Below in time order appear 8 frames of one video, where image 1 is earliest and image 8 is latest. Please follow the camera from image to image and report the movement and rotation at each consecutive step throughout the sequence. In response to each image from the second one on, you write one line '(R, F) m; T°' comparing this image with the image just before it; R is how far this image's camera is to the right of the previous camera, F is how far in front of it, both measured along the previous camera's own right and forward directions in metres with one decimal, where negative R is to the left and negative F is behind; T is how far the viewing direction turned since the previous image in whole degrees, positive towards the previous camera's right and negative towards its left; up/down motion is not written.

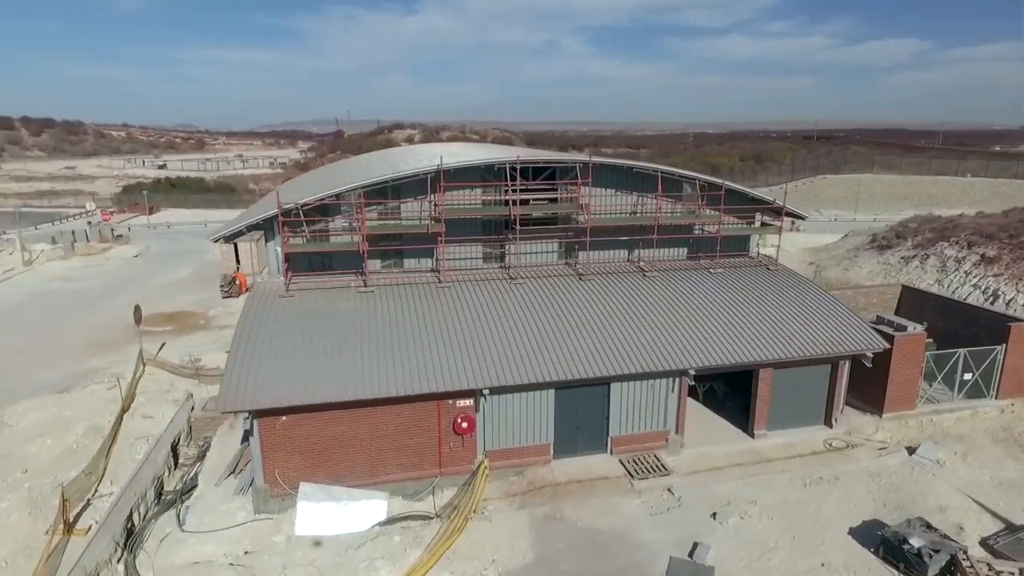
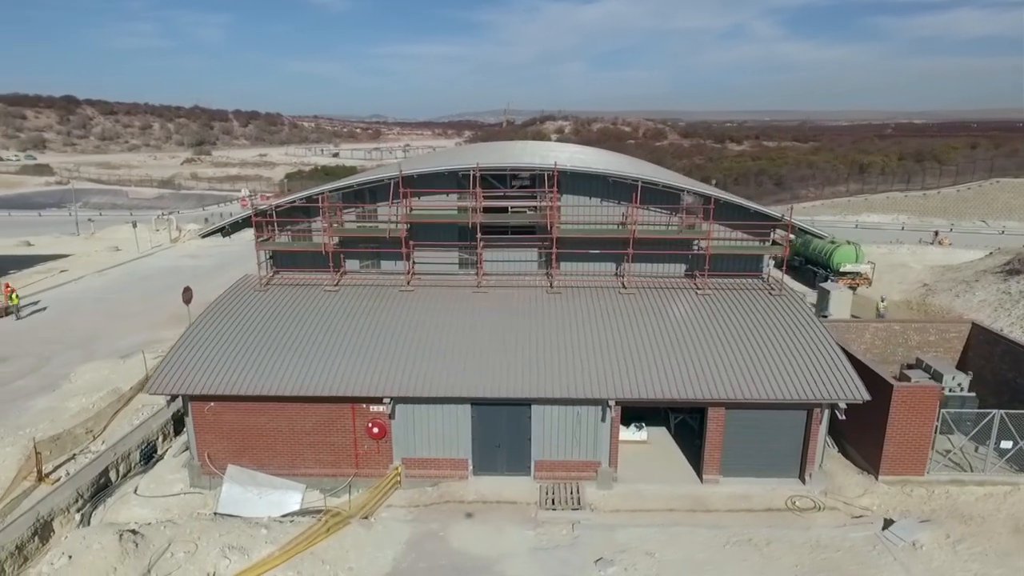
(+5.4, +1.0) m; -14°
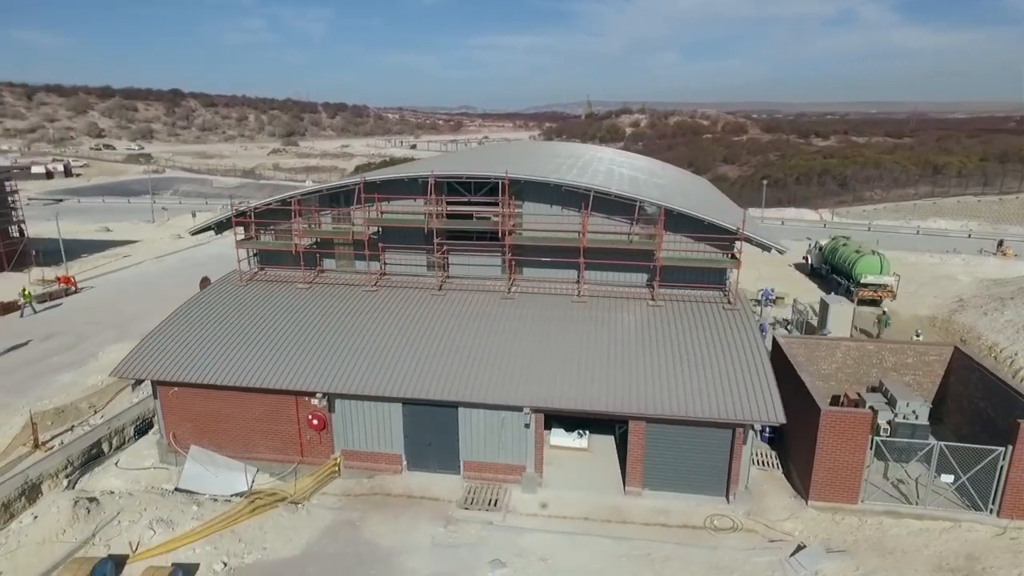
(+3.6, -0.3) m; -7°
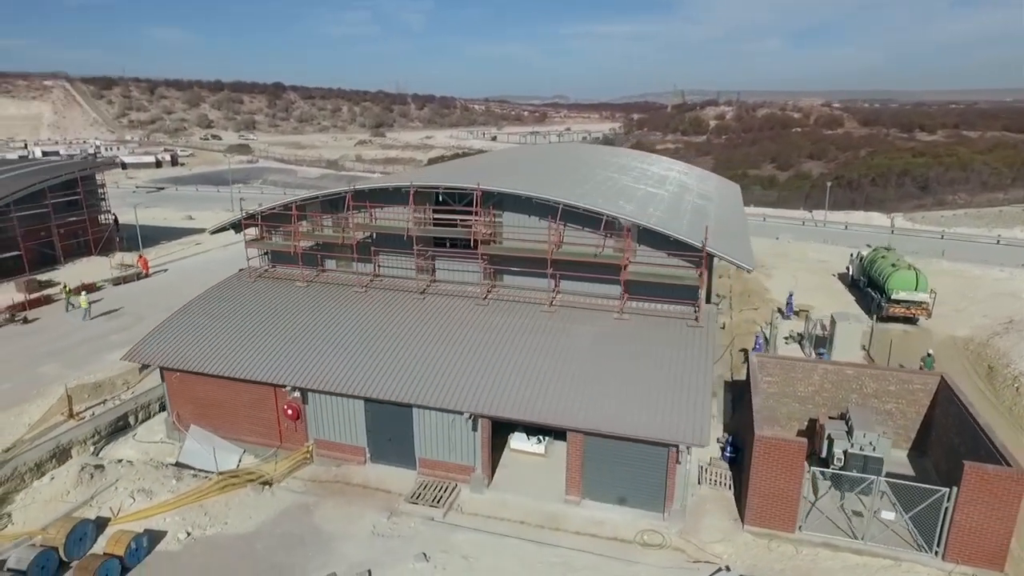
(+3.3, -0.4) m; -8°
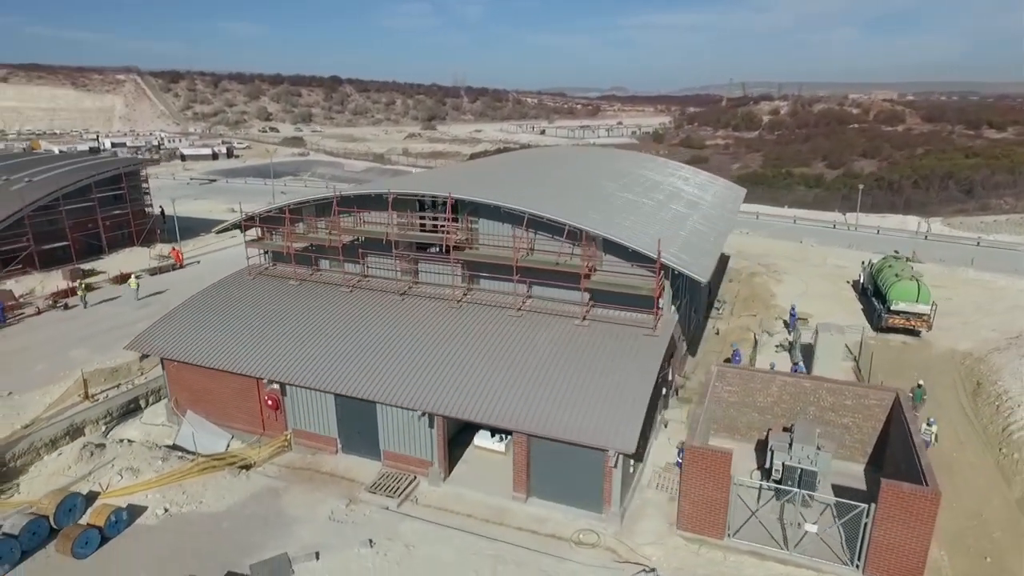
(+2.5, -0.7) m; -5°
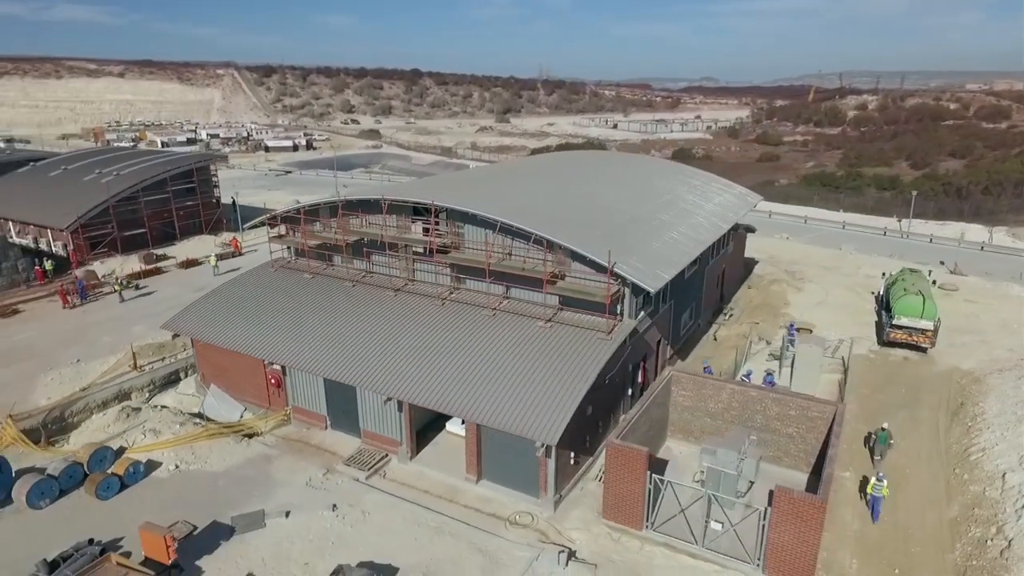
(+3.3, -1.4) m; -7°
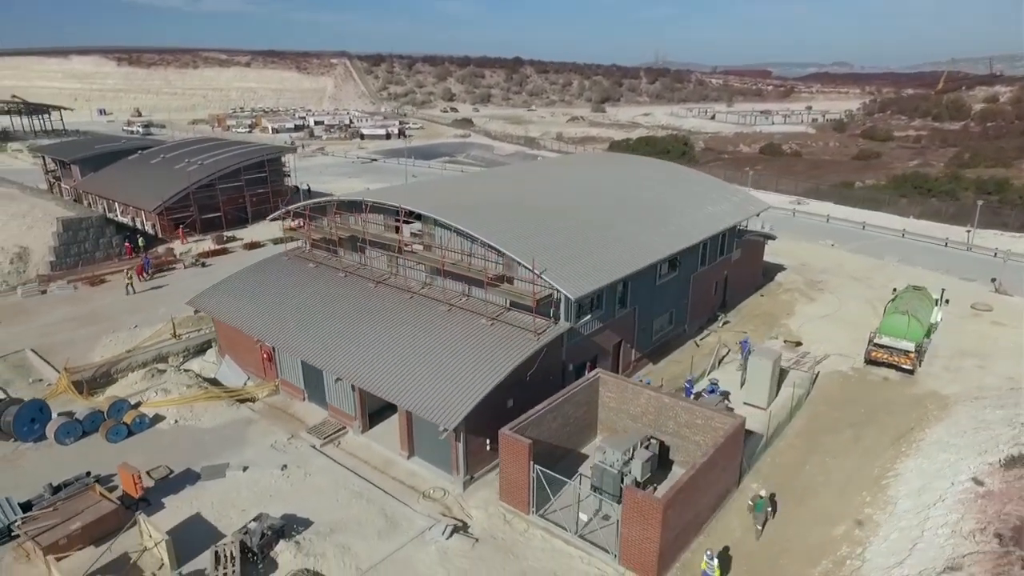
(+5.2, -1.4) m; -9°
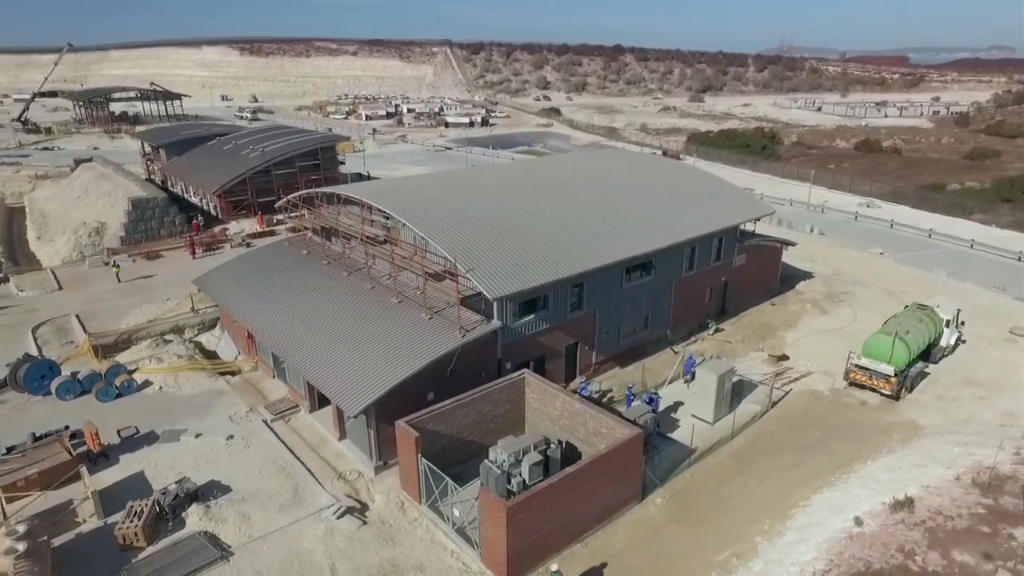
(+5.5, +0.1) m; -9°
